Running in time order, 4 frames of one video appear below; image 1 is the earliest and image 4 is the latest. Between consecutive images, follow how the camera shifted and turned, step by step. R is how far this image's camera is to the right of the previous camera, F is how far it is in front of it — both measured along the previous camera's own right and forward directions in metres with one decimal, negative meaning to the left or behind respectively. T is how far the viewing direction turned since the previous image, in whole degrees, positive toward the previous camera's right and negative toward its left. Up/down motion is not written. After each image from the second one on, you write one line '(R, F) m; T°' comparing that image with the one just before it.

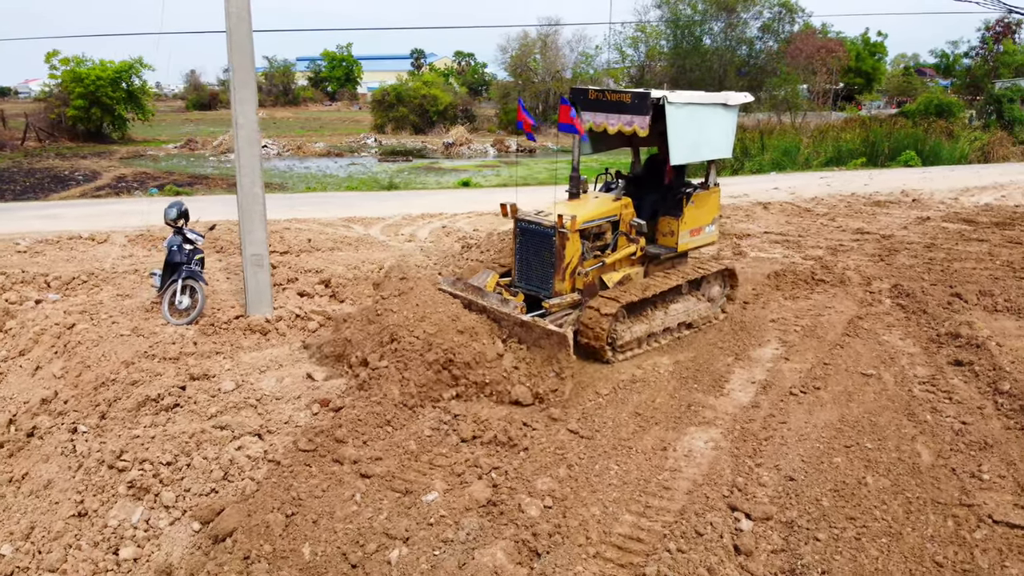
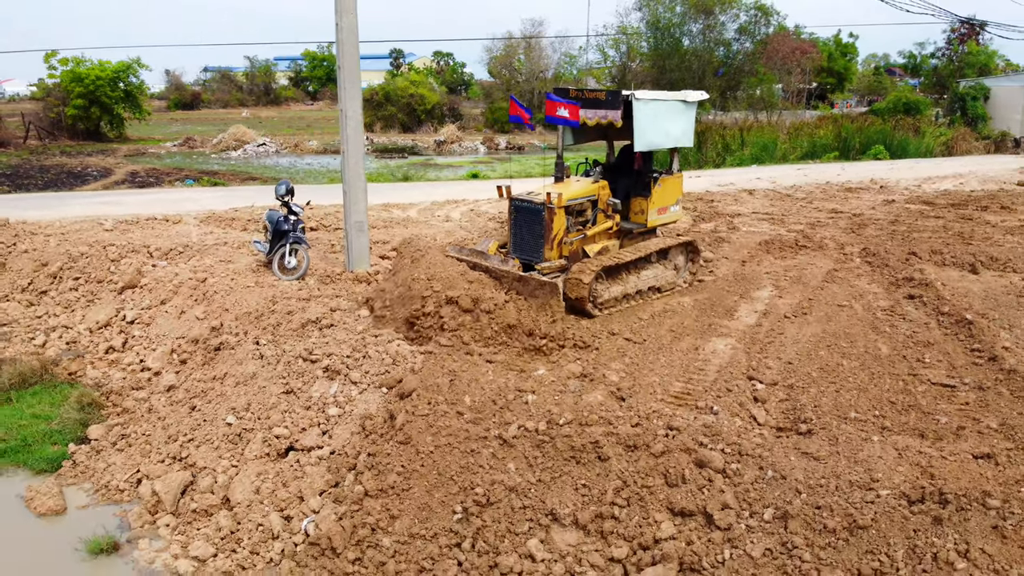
(-0.9, -1.8) m; +2°
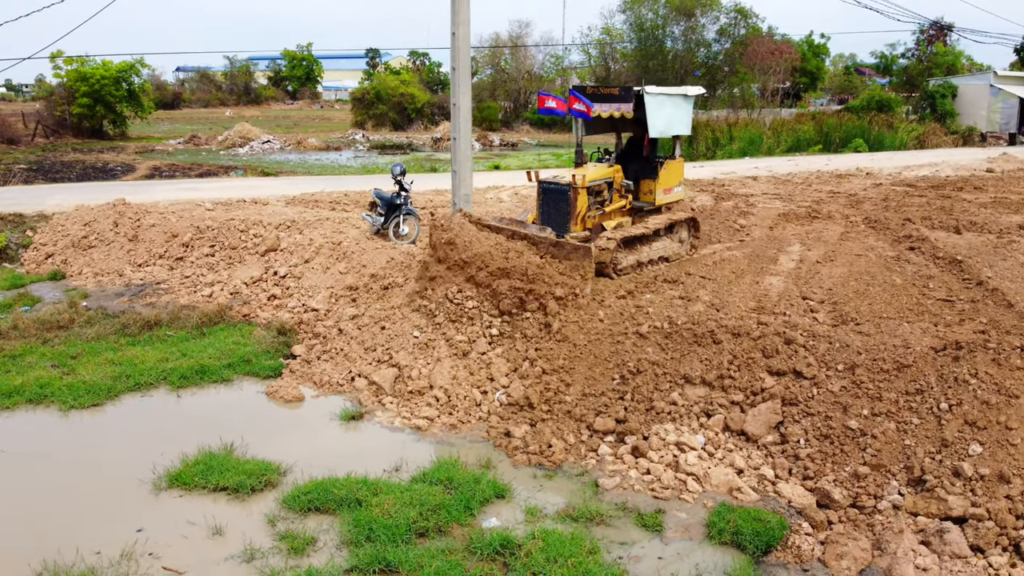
(-1.6, -2.0) m; +2°
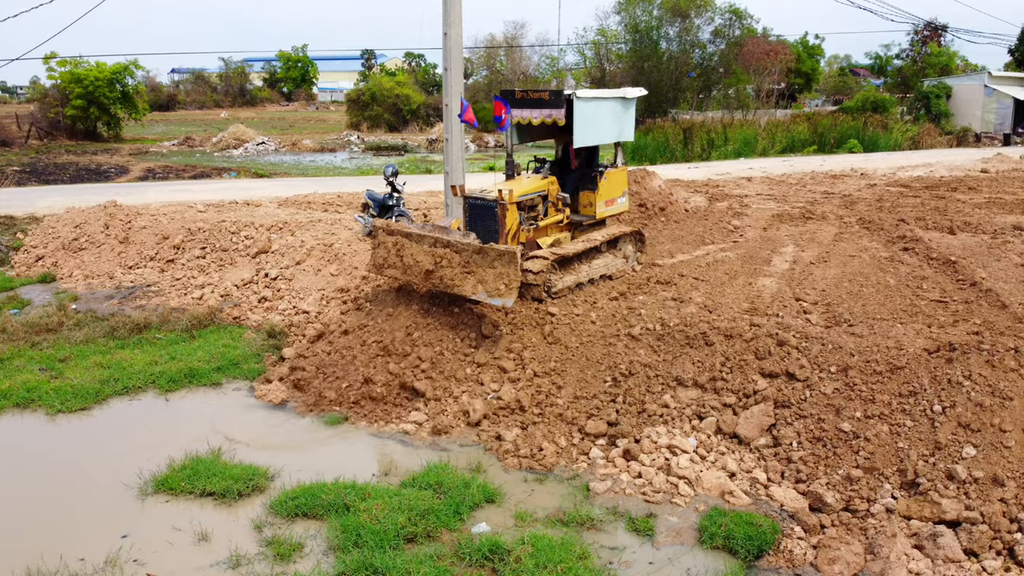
(+0.1, +0.1) m; 0°
